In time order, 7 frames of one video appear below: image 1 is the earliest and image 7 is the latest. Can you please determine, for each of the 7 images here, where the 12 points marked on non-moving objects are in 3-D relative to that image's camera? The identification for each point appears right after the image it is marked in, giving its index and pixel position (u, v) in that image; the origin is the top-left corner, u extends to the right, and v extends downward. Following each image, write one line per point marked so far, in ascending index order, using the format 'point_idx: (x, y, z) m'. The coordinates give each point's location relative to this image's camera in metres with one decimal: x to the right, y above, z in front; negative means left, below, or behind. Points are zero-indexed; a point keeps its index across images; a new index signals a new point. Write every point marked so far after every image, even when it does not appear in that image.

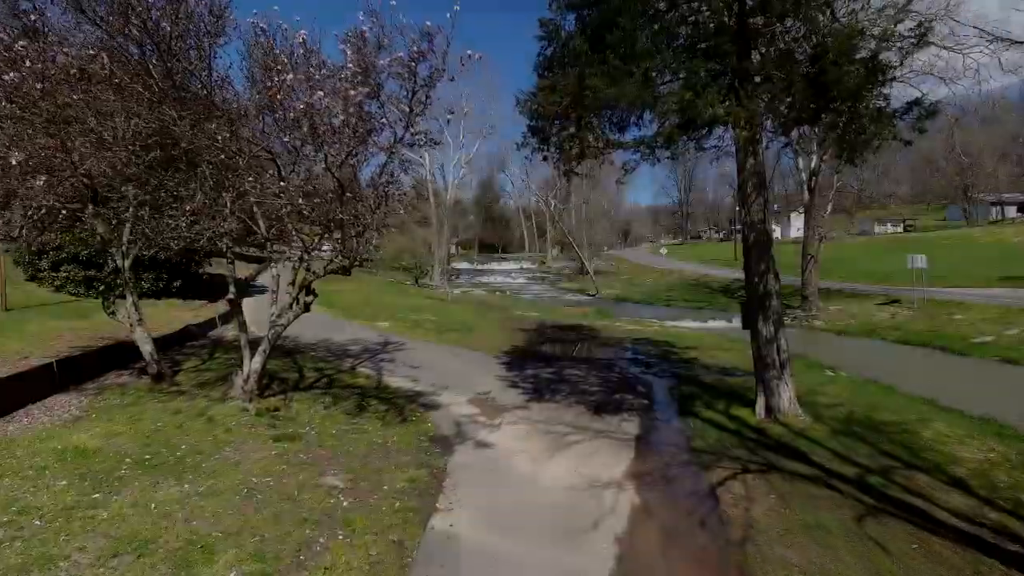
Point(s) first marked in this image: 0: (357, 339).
0: (-3.6, -1.2, +15.7) m
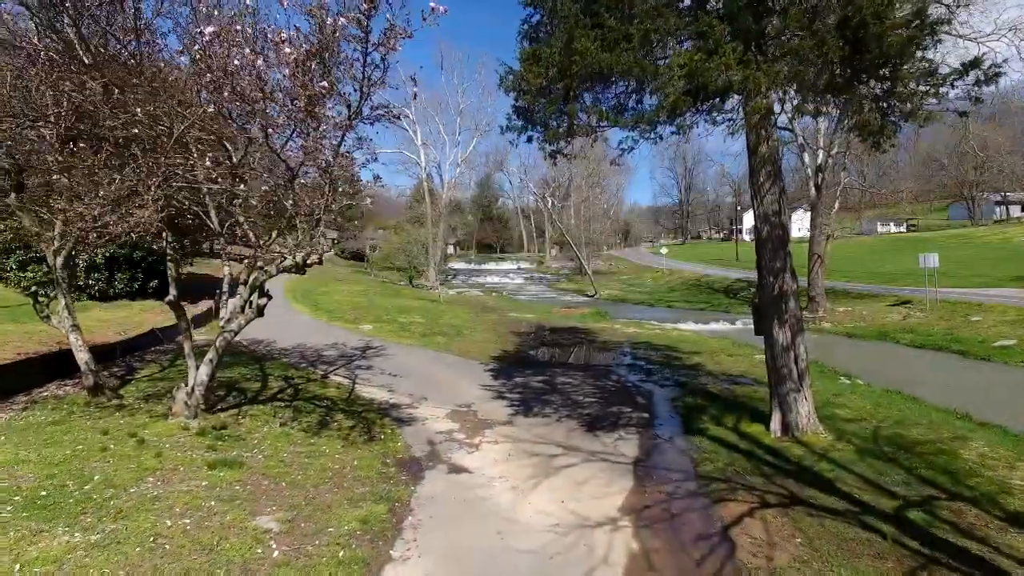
0: (-3.9, -1.2, +14.6) m
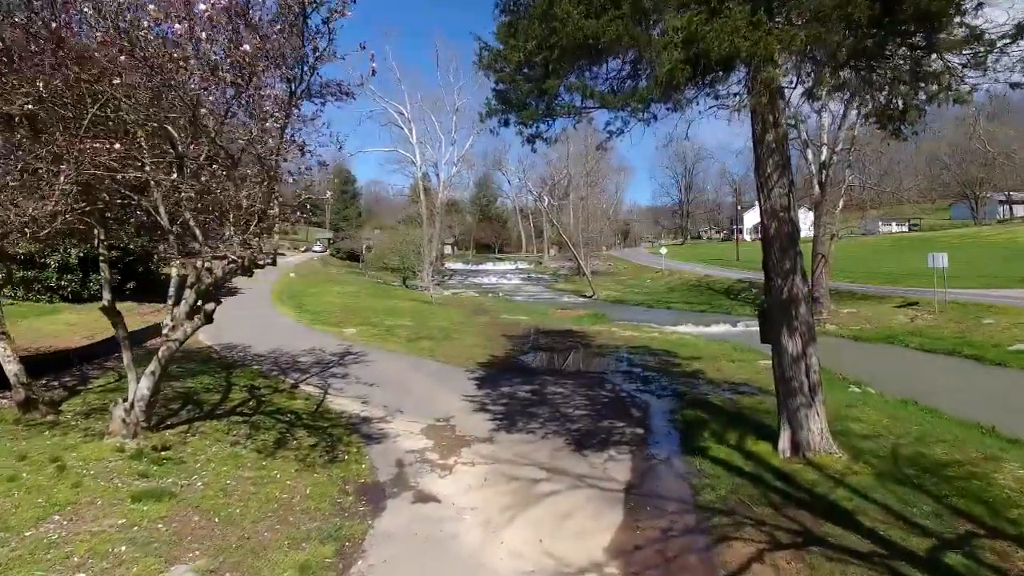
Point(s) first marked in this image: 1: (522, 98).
0: (-4.1, -1.3, +13.8) m
1: (+0.1, +1.9, +6.5) m
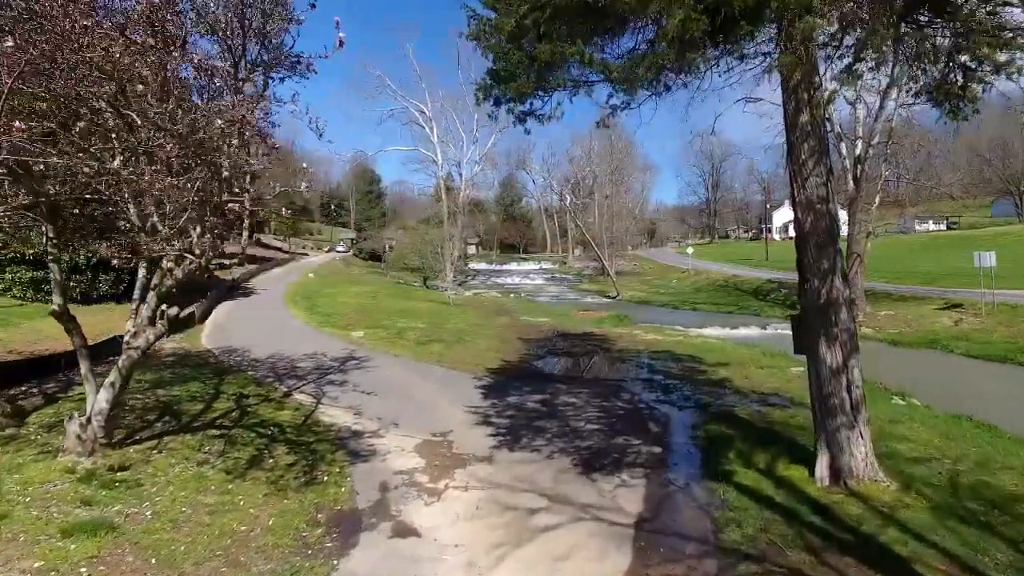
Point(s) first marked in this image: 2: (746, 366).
0: (-3.9, -1.3, +13.1) m
1: (0.0, +1.8, +5.7) m
2: (+4.8, -1.6, +13.6) m
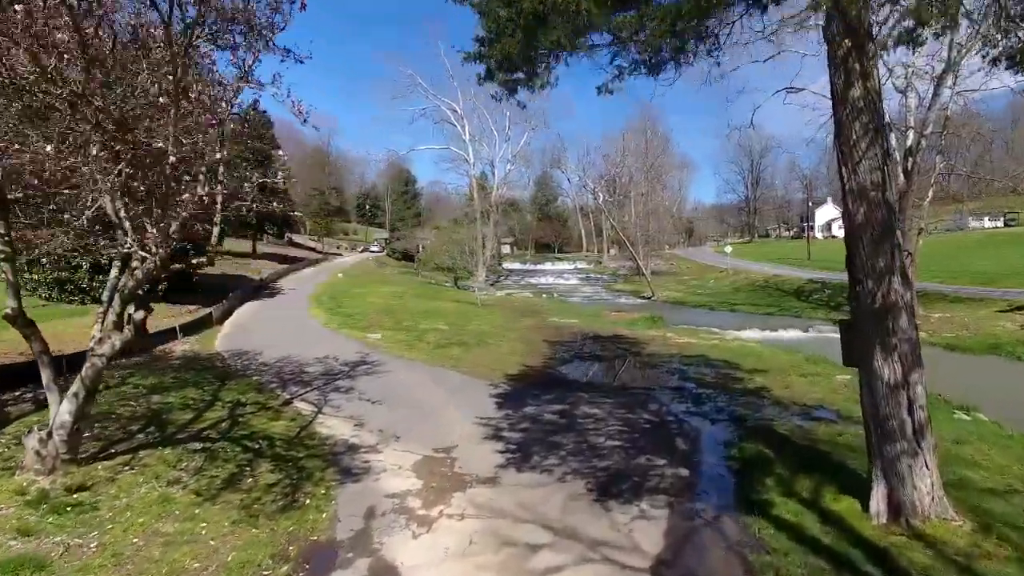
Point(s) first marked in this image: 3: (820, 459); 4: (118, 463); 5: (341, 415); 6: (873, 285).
0: (-3.5, -1.3, +12.5) m
1: (0.0, +1.8, +4.9) m
2: (+5.2, -1.6, +12.6) m
3: (+3.2, -1.8, +6.9) m
4: (-3.7, -1.6, +6.3) m
5: (-2.3, -1.7, +8.8) m
6: (+2.9, 0.0, +5.3) m
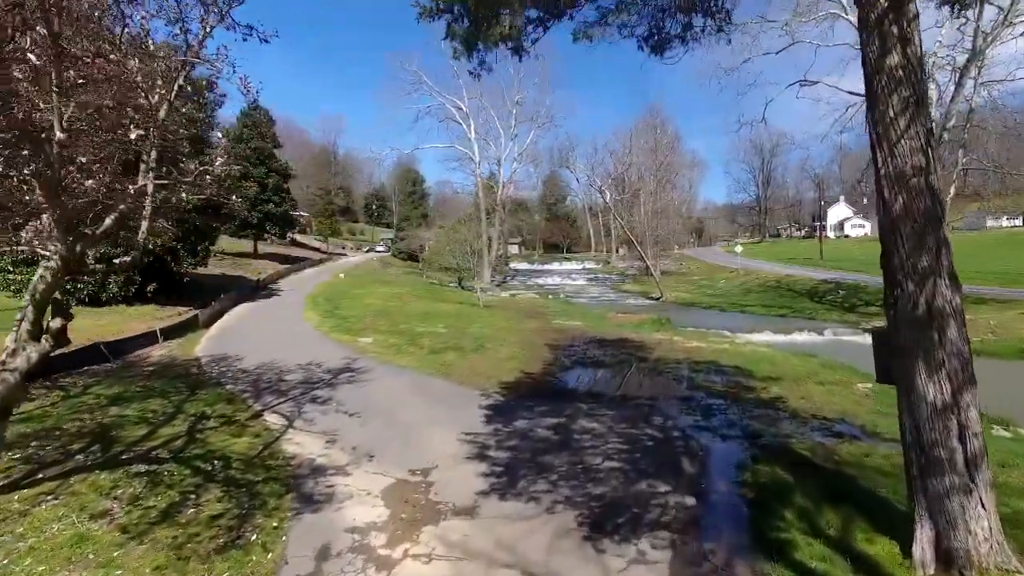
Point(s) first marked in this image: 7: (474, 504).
0: (-3.6, -1.3, +11.7) m
1: (-0.2, +1.8, +4.1) m
2: (+5.1, -1.6, +11.7) m
3: (+3.1, -1.8, +6.1) m
4: (-3.8, -1.7, +5.5) m
5: (-2.4, -1.7, +8.1) m
6: (+2.7, 0.0, +4.4) m
7: (-0.3, -1.9, +6.0) m
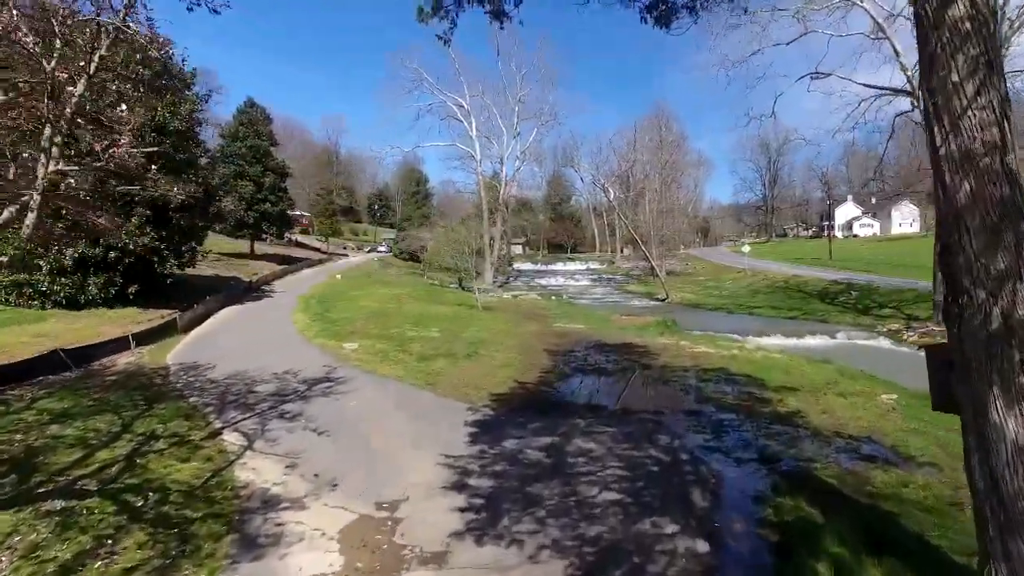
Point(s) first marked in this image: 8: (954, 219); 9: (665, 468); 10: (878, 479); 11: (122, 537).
0: (-3.7, -1.4, +10.8) m
1: (-0.3, +1.7, +3.1) m
2: (+5.0, -1.7, +10.7) m
3: (+2.9, -1.8, +5.1) m
4: (-4.0, -1.7, +4.6) m
5: (-2.5, -1.8, +7.1) m
6: (+2.5, 0.0, +3.5) m
7: (-0.5, -2.0, +5.1) m
8: (+2.5, +0.4, +3.7) m
9: (+1.6, -1.9, +6.9) m
10: (+3.5, -1.8, +6.4) m
11: (-2.9, -1.8, +4.9) m
